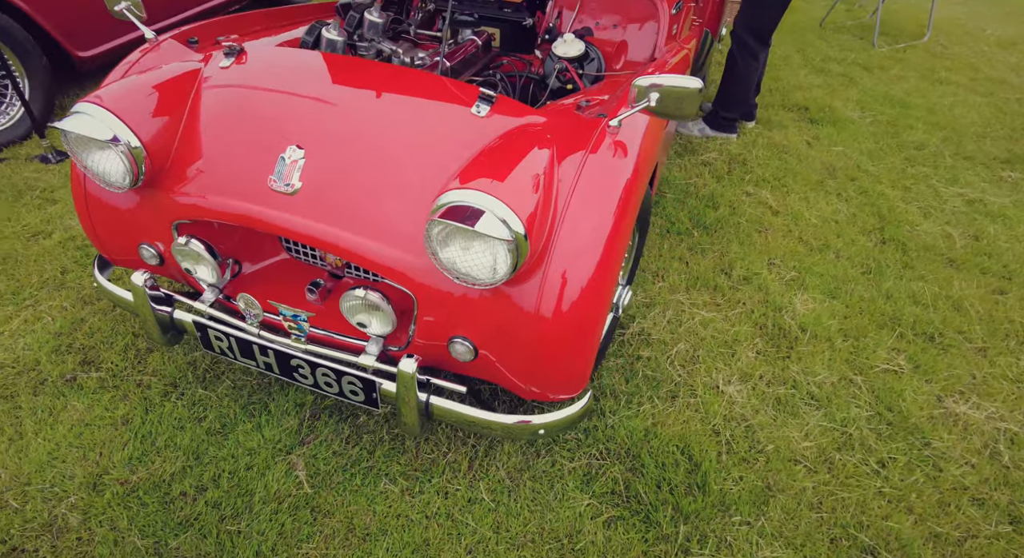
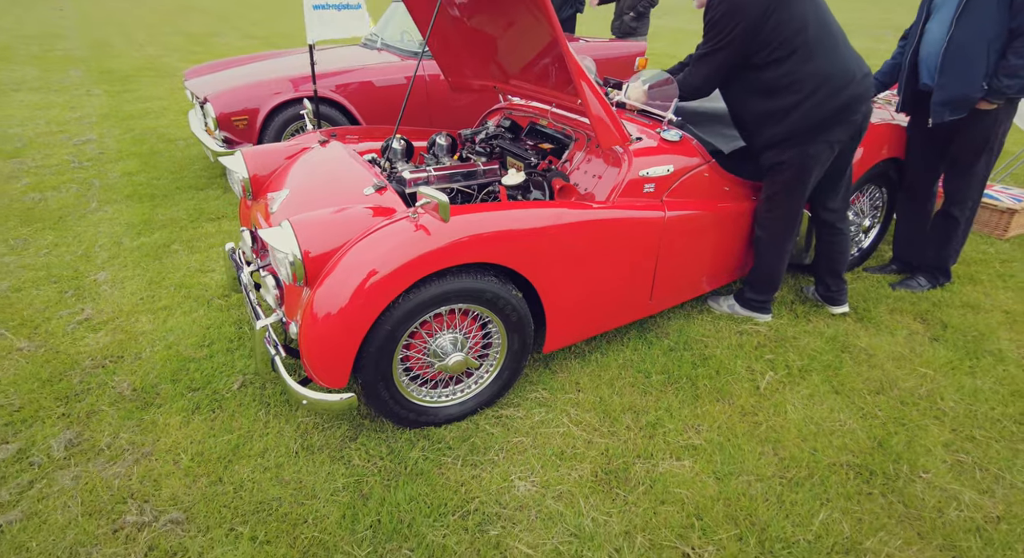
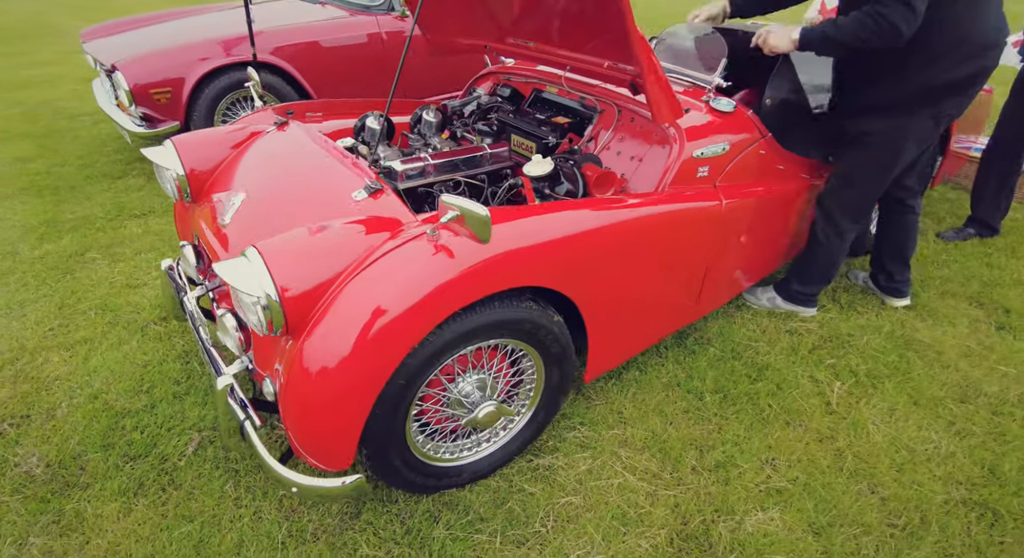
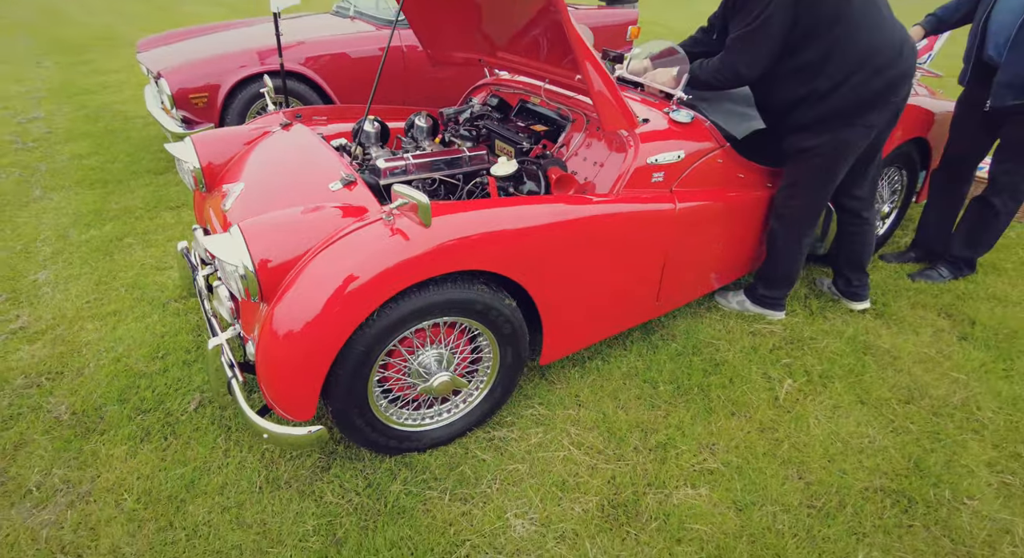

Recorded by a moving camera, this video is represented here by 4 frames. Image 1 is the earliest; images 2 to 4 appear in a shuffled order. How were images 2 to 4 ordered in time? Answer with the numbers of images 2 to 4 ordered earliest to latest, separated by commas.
3, 4, 2
